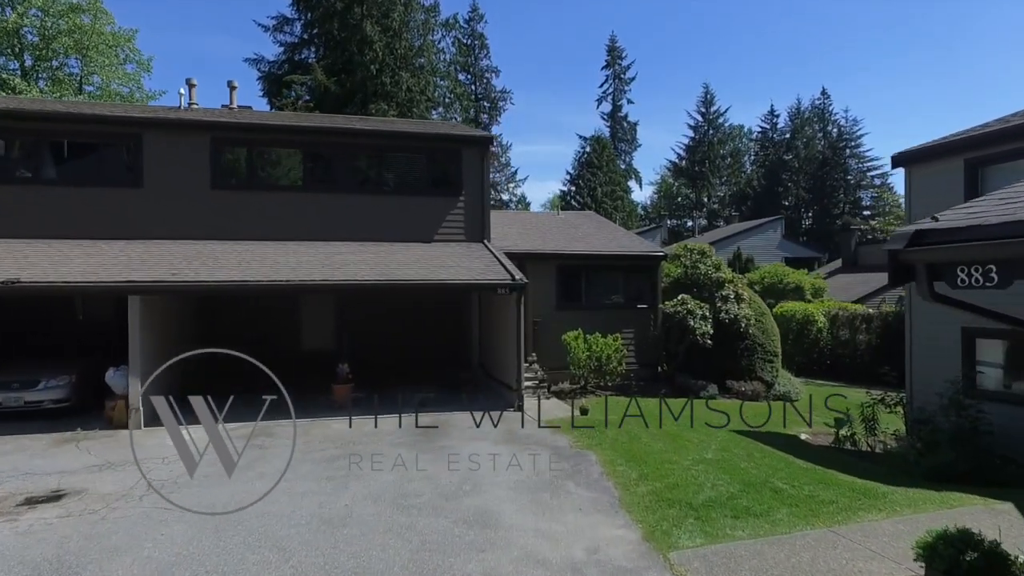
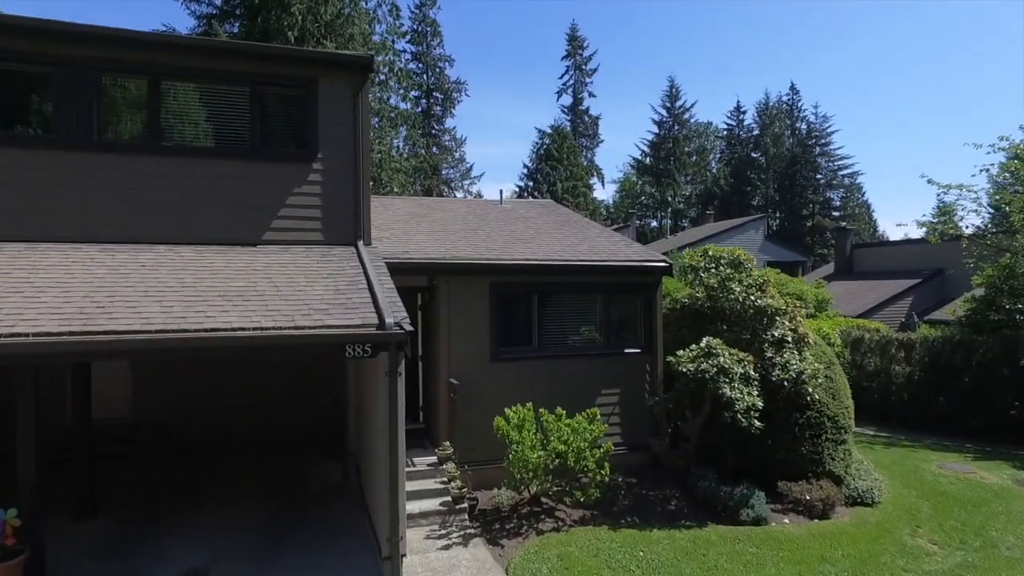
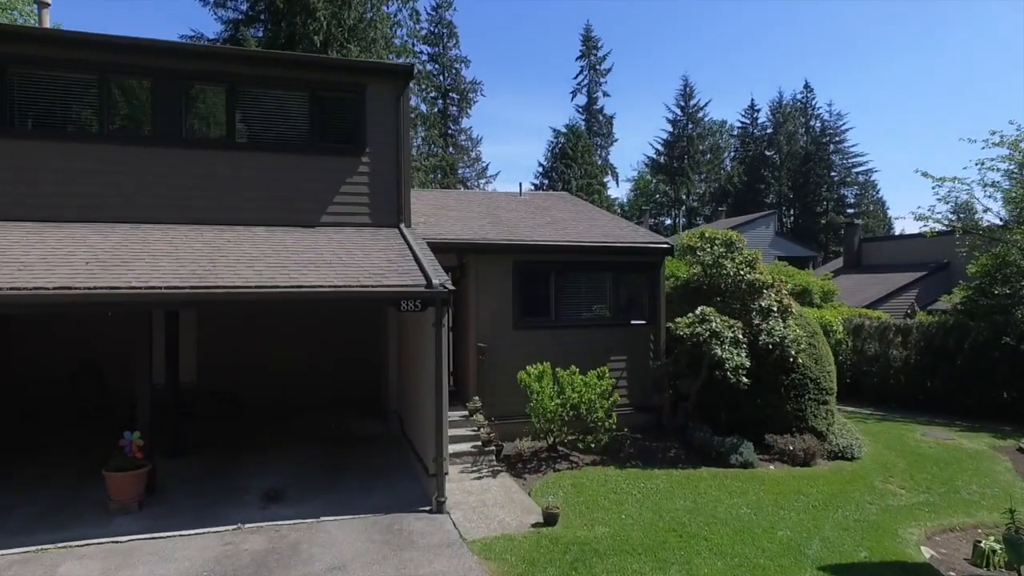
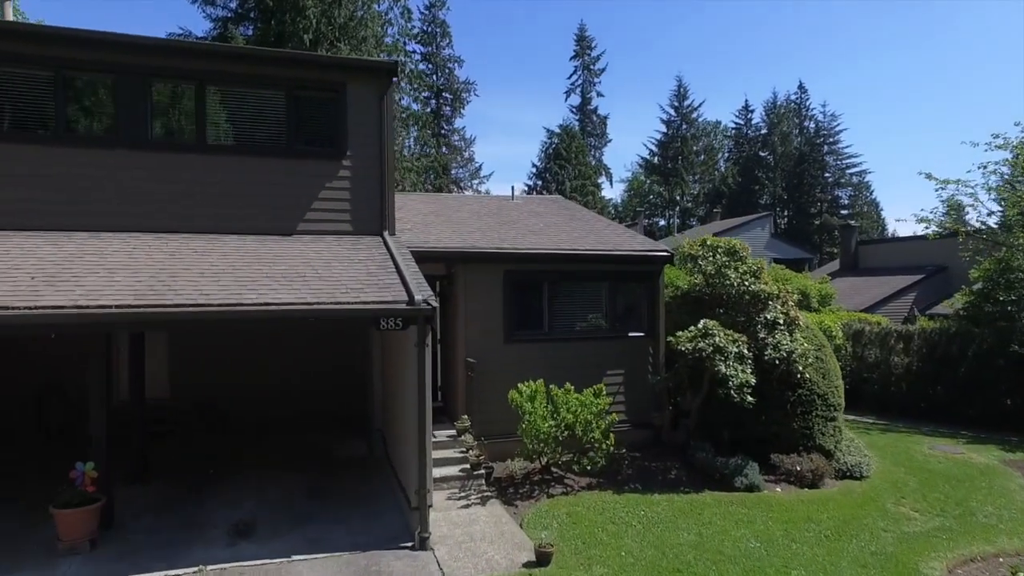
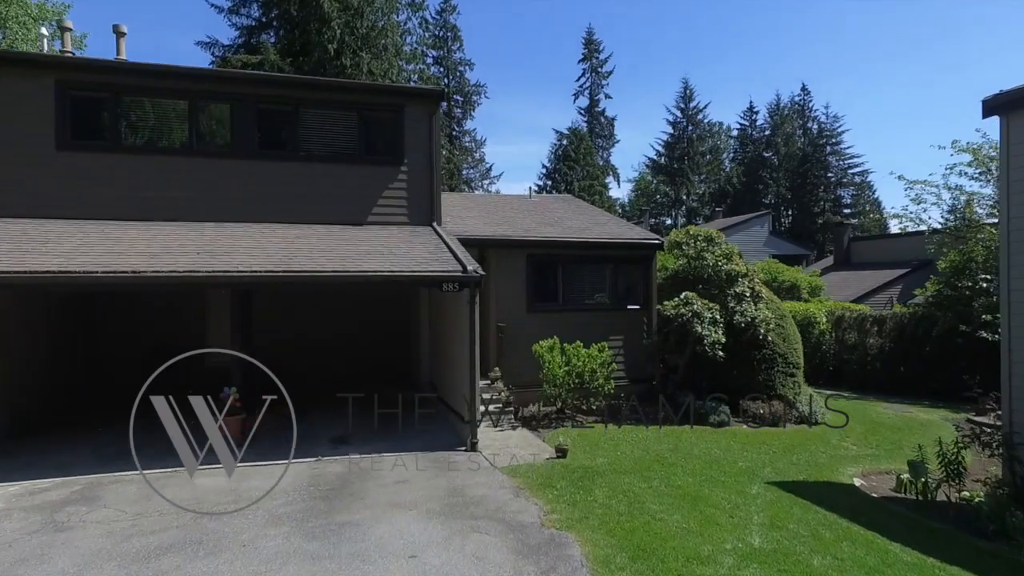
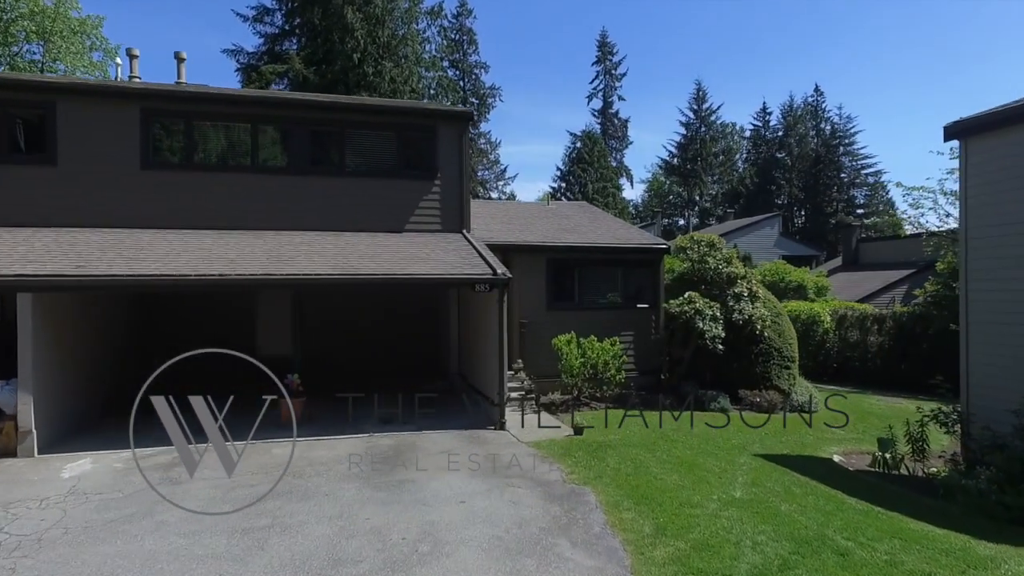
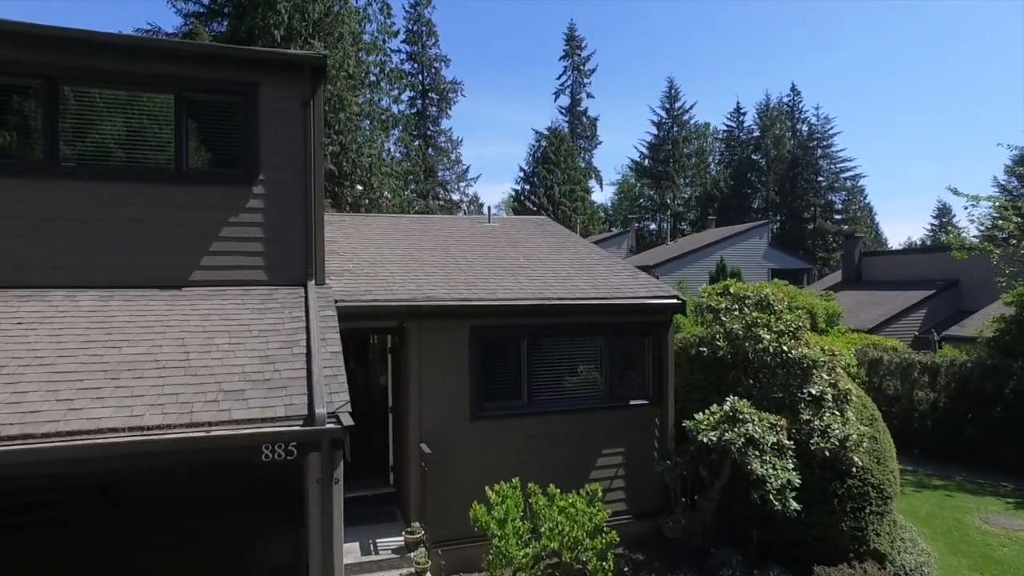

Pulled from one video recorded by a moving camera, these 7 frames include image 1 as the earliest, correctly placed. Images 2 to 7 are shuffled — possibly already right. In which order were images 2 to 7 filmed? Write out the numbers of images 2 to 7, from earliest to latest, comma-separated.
6, 5, 3, 4, 2, 7
